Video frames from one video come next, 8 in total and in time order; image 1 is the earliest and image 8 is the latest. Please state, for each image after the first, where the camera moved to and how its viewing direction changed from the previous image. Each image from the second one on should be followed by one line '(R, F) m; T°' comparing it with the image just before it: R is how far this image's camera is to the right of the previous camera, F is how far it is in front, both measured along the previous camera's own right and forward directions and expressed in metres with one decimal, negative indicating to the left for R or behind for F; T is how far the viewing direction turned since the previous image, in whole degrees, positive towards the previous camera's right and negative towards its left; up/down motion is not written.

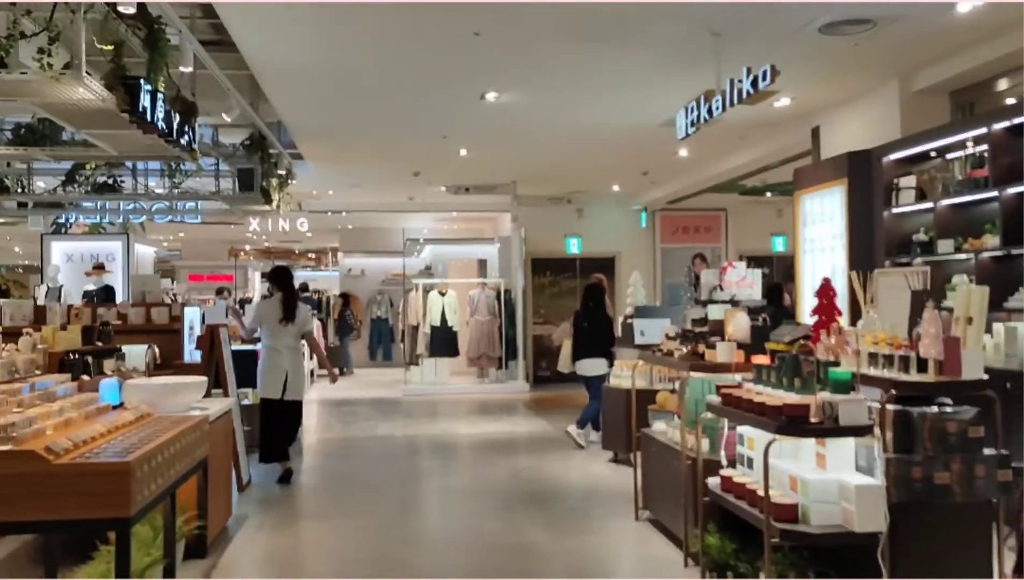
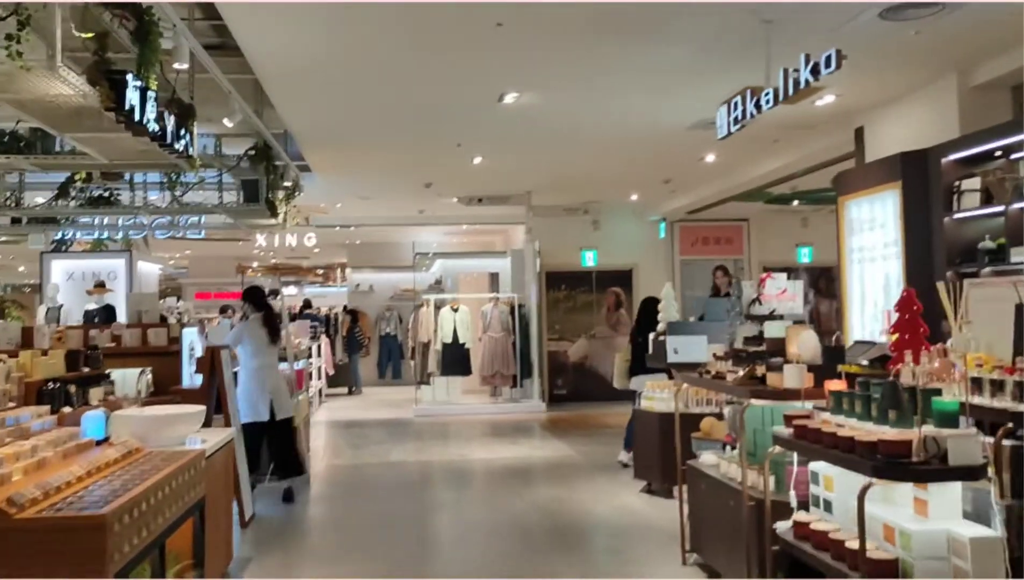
(-0.1, +0.5) m; 0°
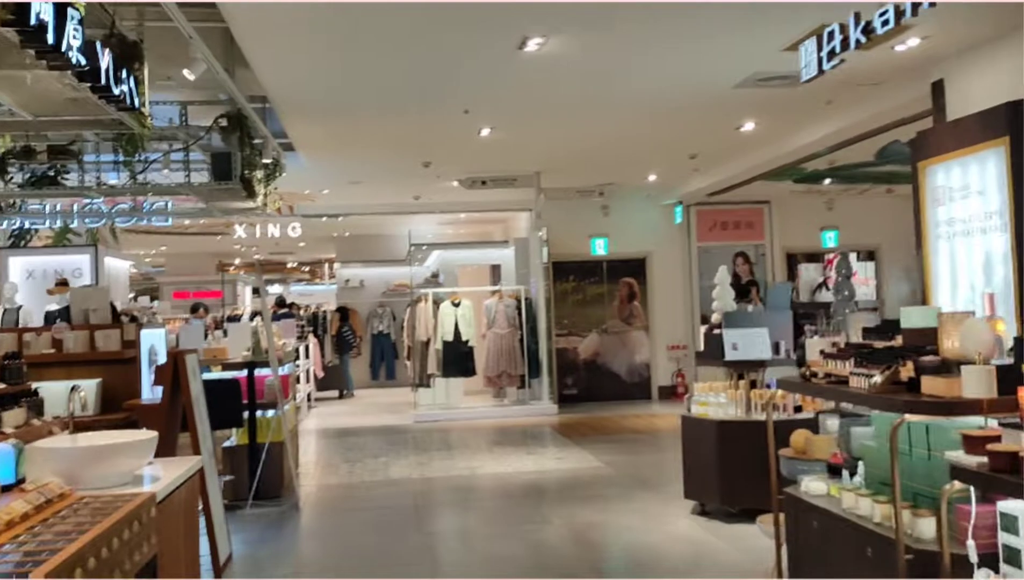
(-0.2, +1.0) m; +1°
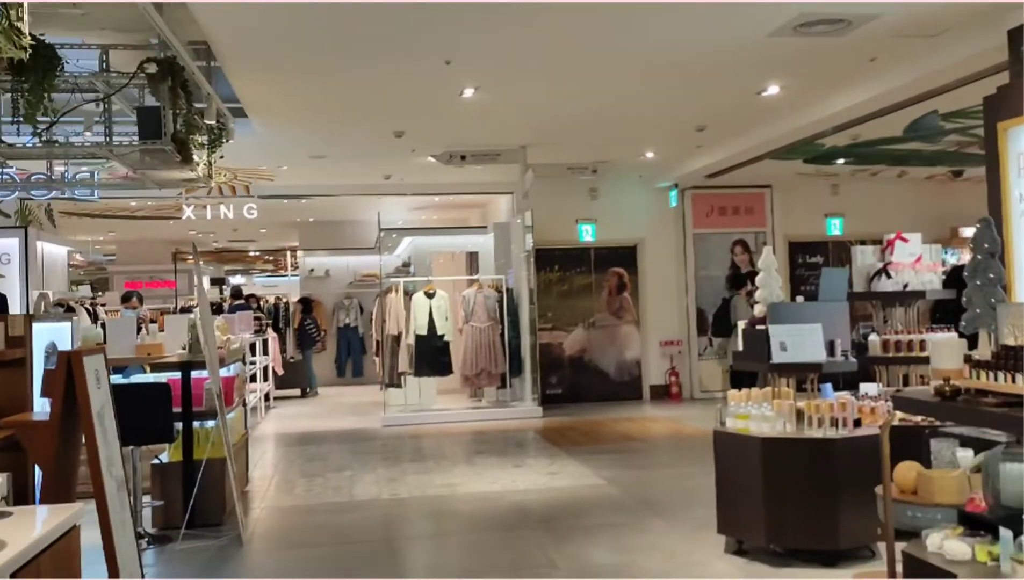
(-0.1, +1.0) m; +2°
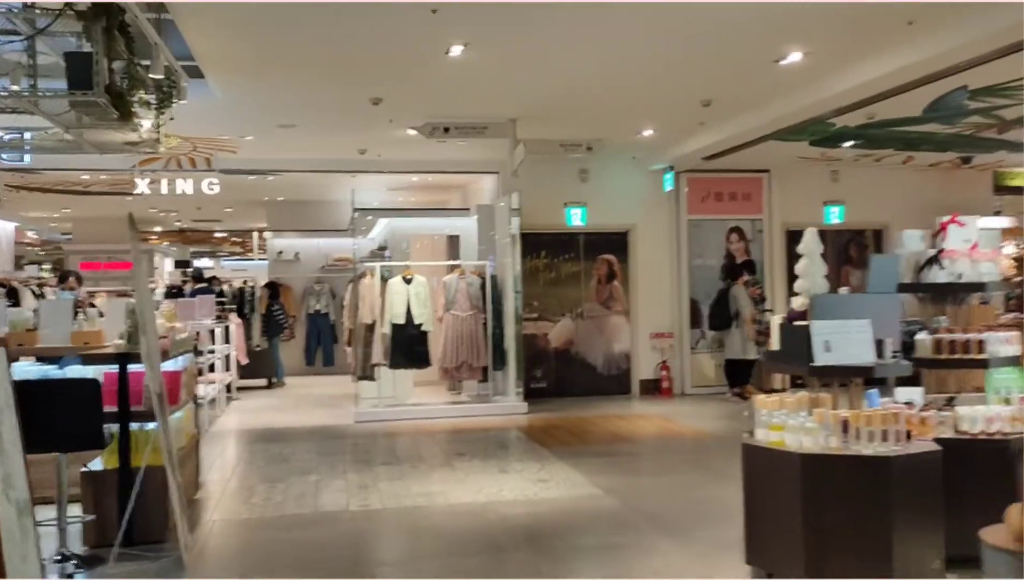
(-0.1, +0.7) m; +2°
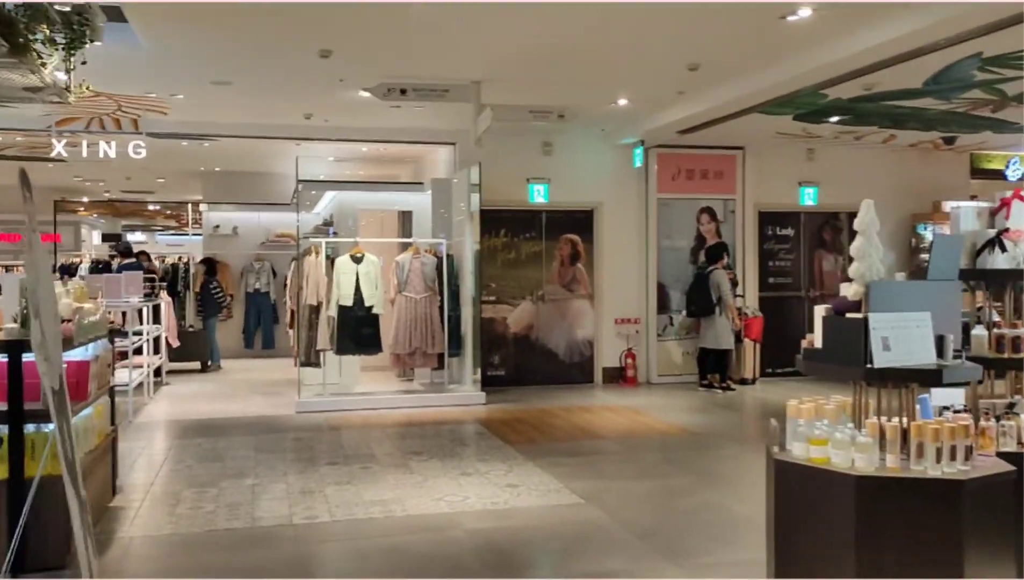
(-0.1, +0.7) m; +4°
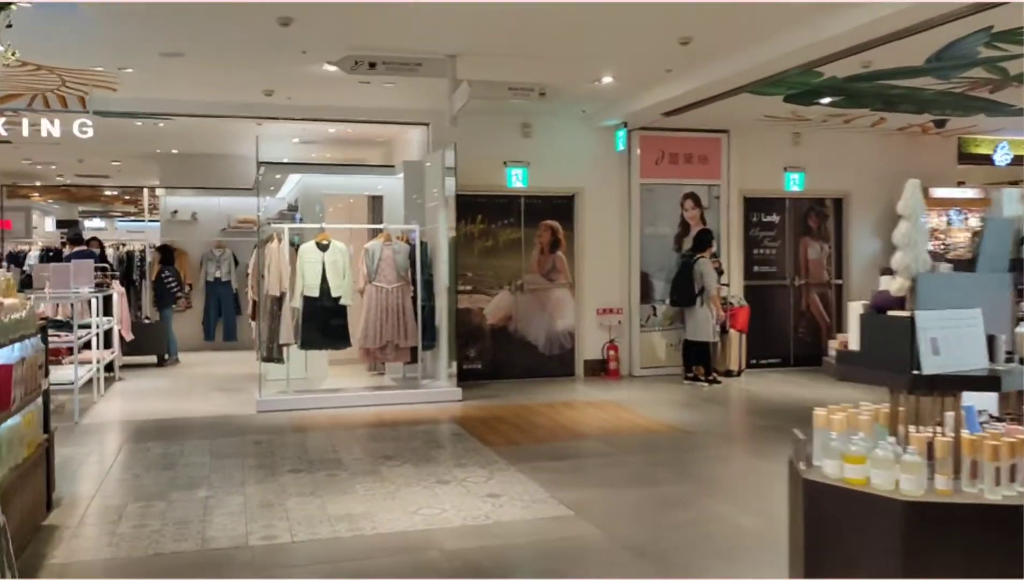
(-0.1, +0.5) m; +2°
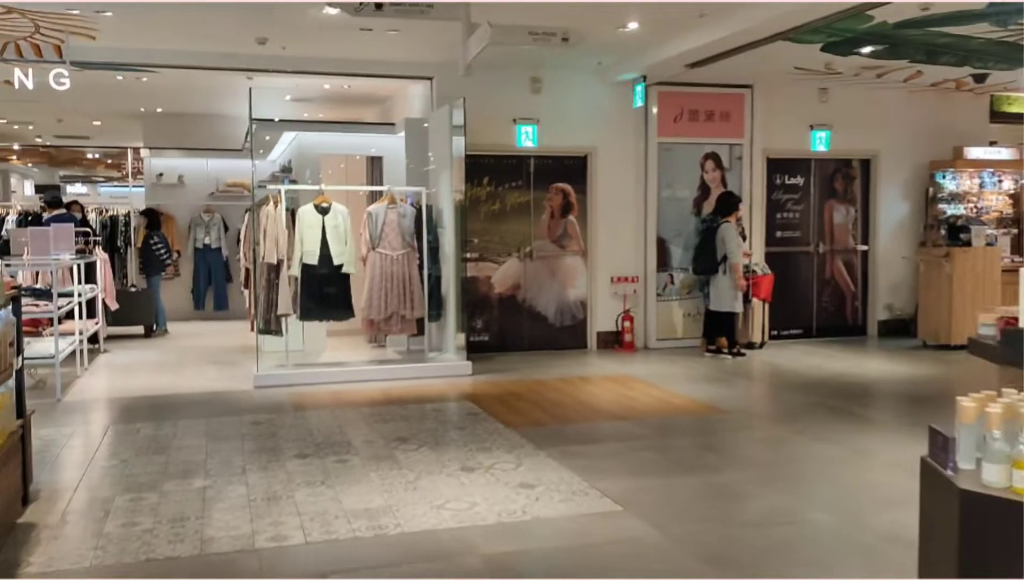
(-0.2, +0.5) m; +1°
